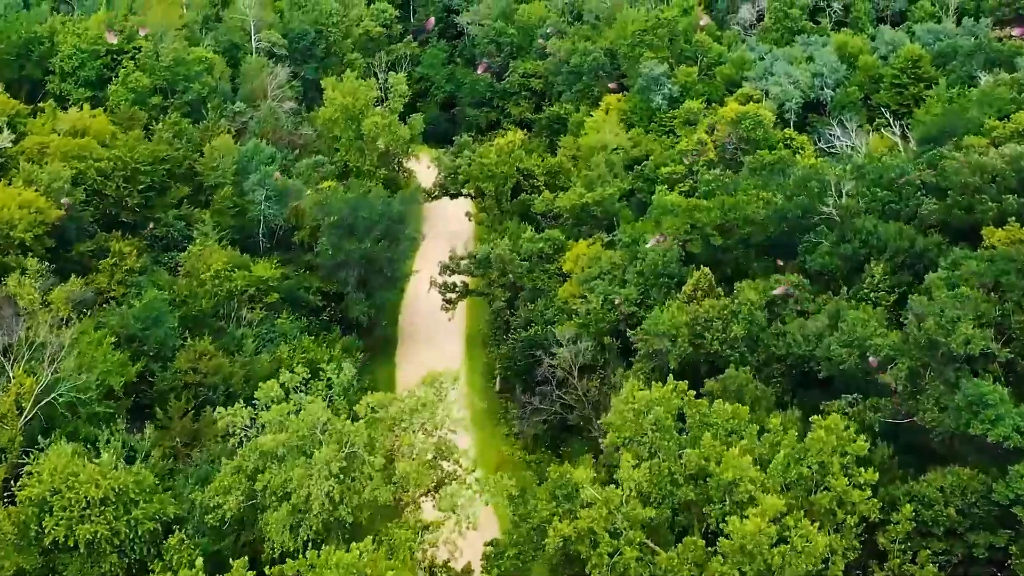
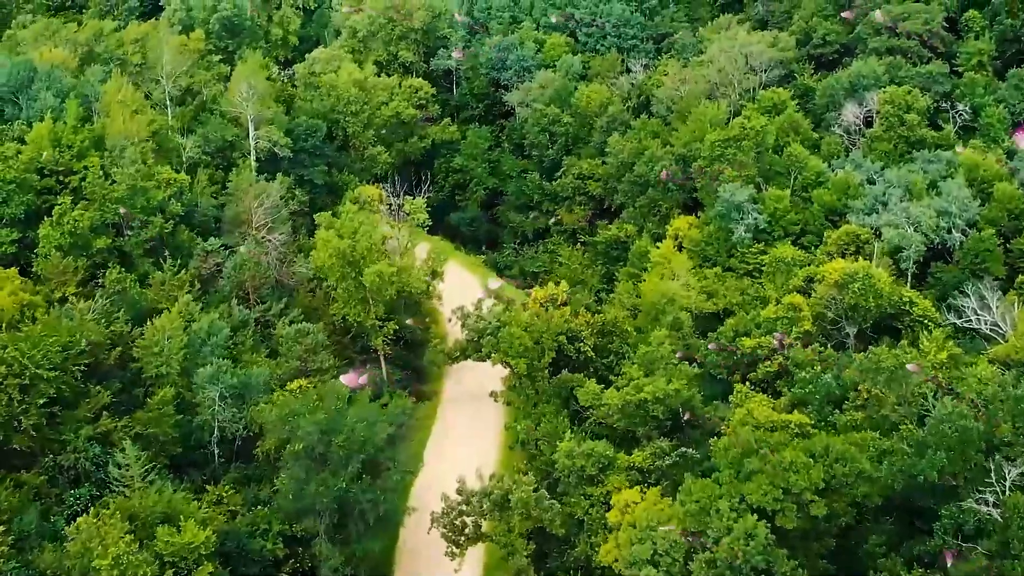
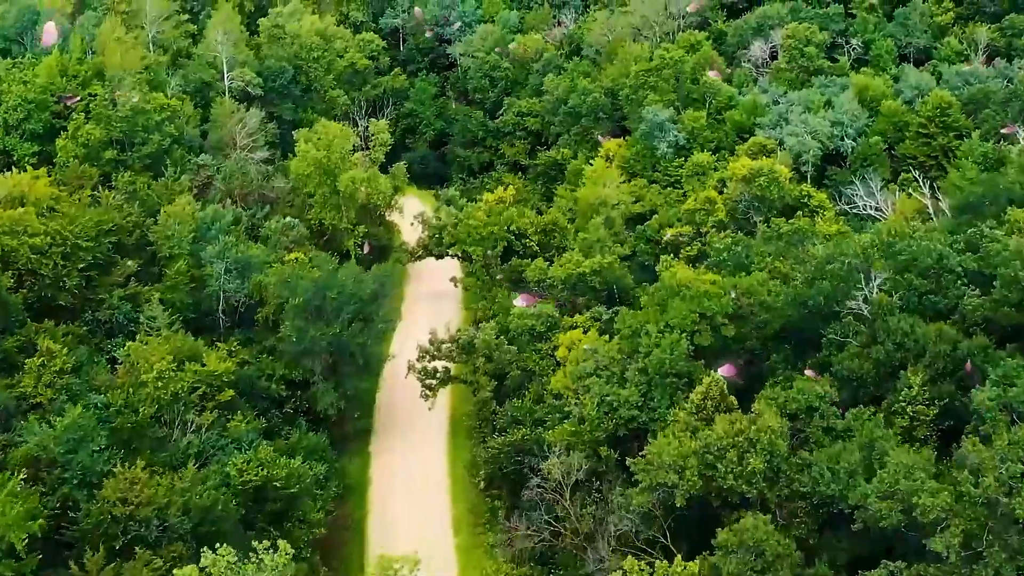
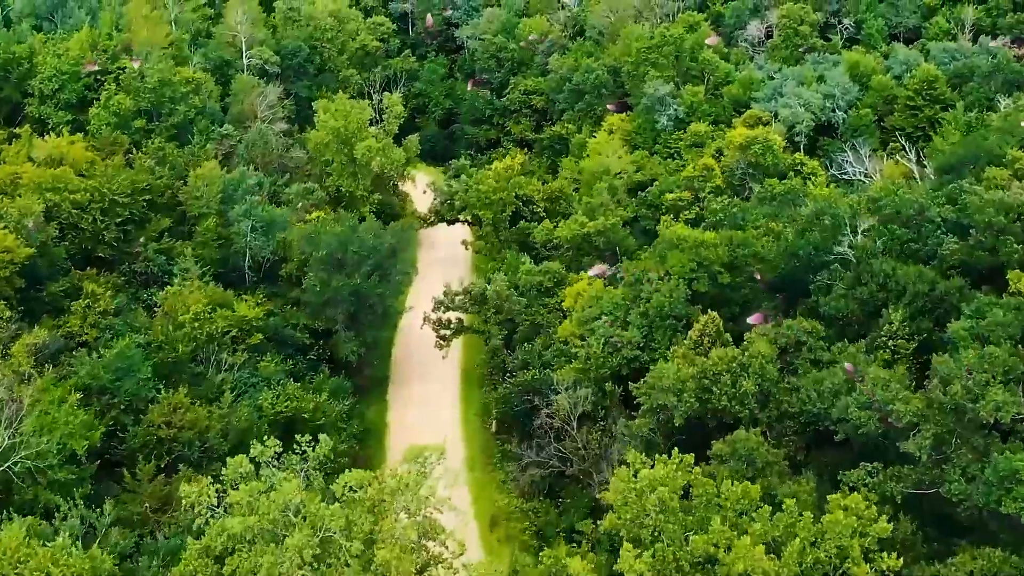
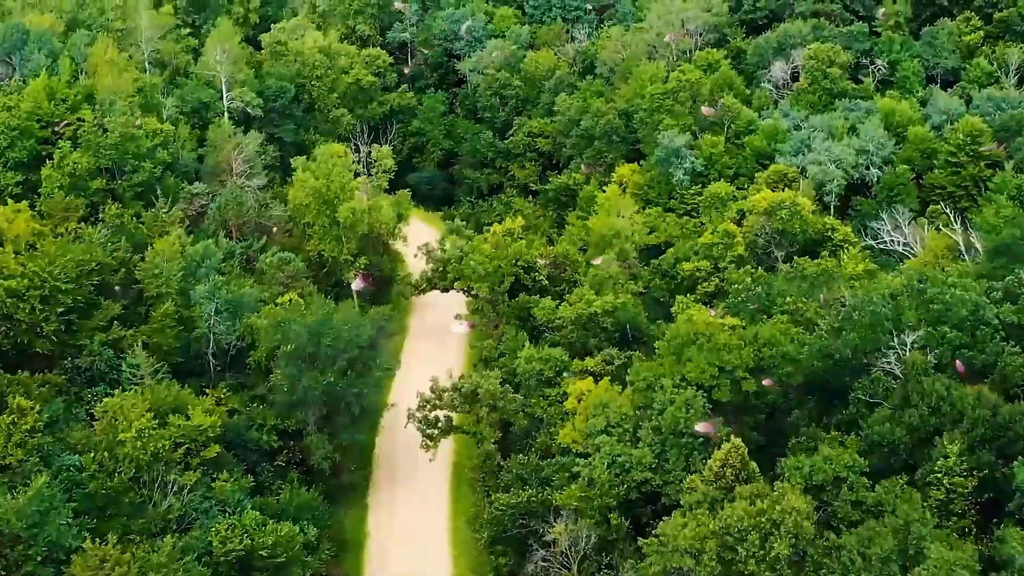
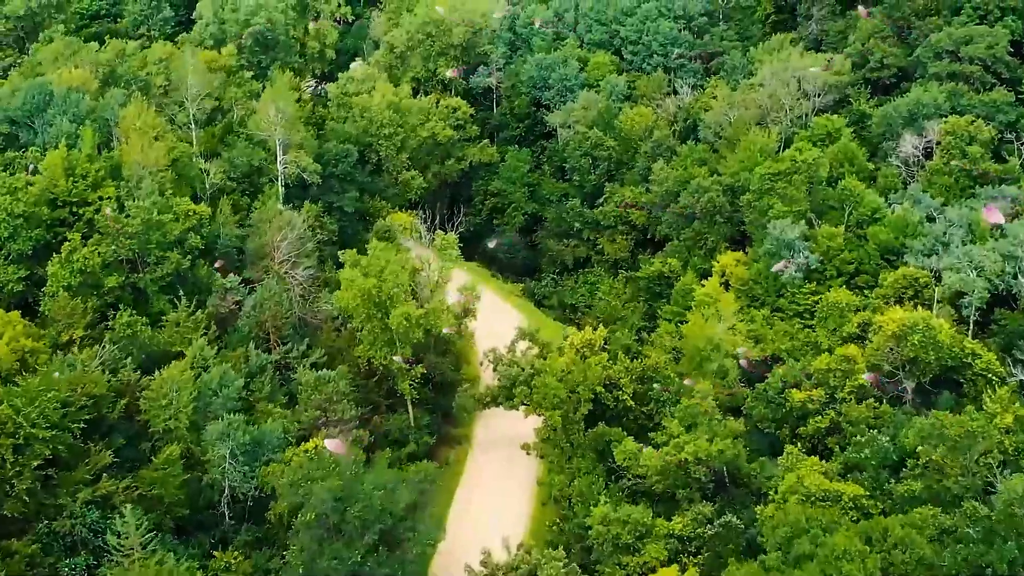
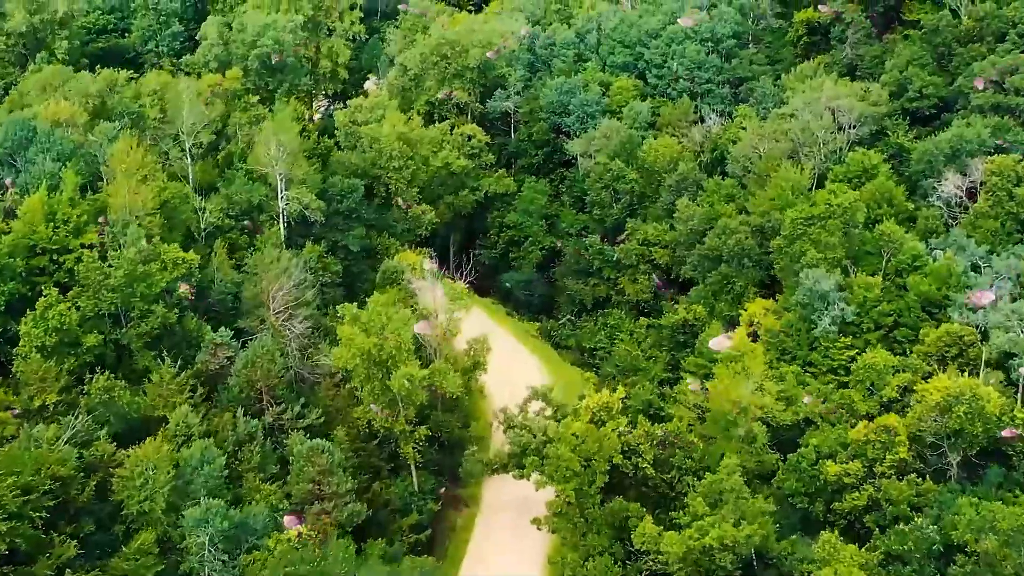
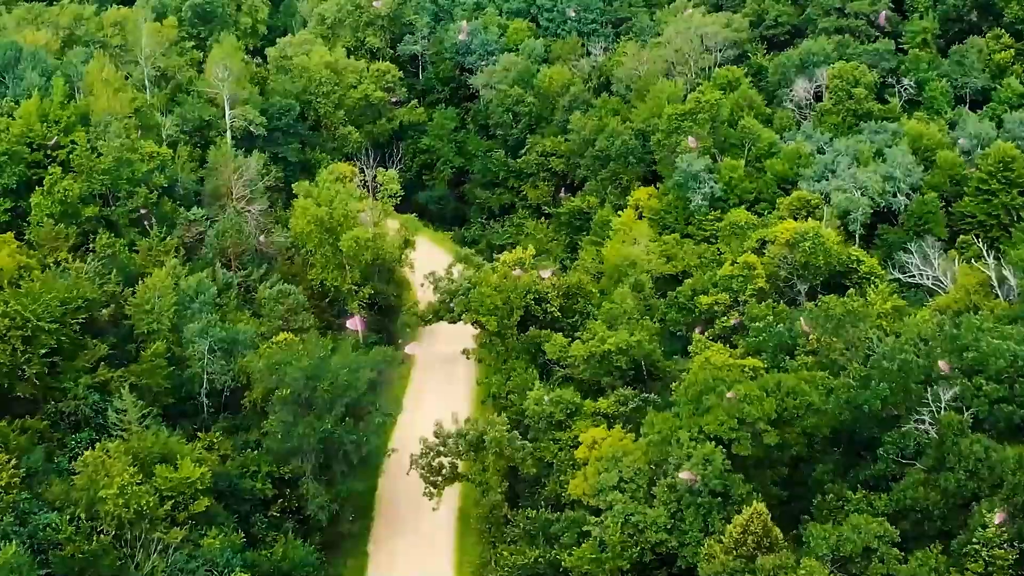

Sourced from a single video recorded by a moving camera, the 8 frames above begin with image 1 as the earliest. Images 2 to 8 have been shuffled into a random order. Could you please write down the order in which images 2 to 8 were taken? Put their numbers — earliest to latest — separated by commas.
4, 3, 5, 8, 2, 6, 7
